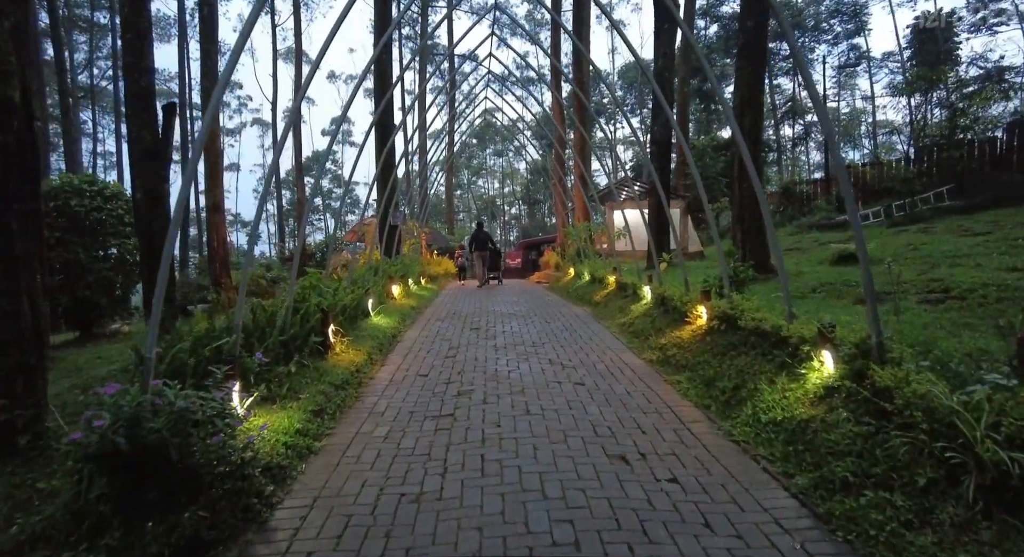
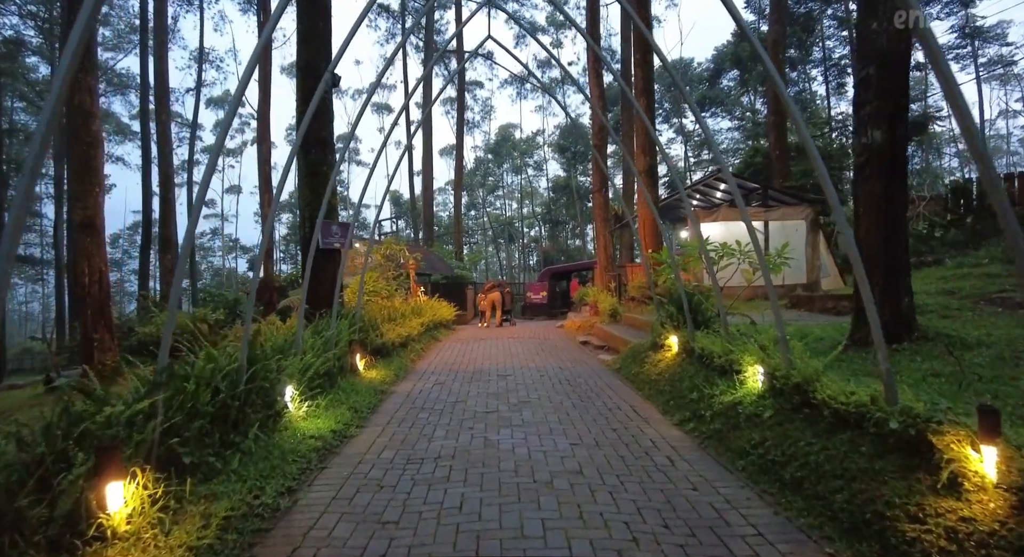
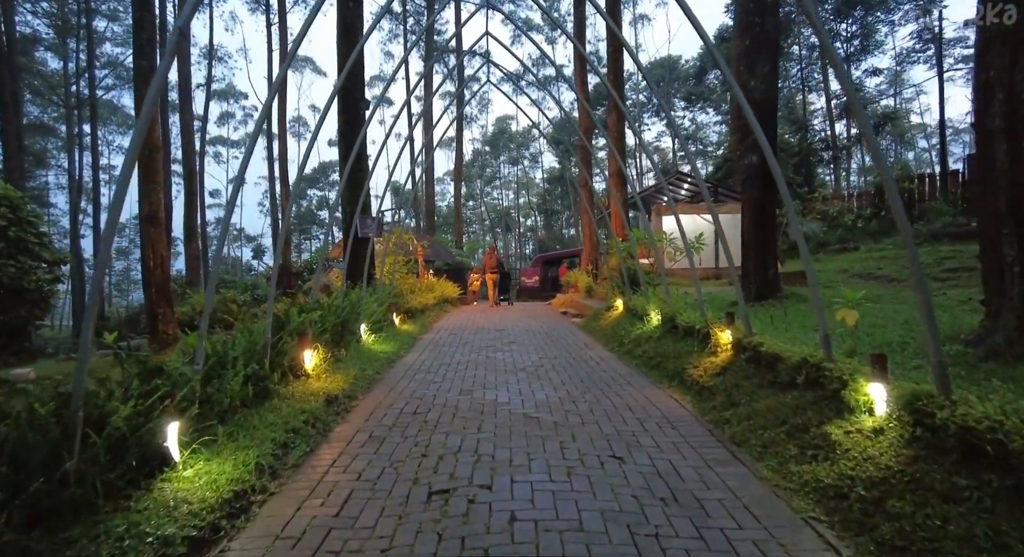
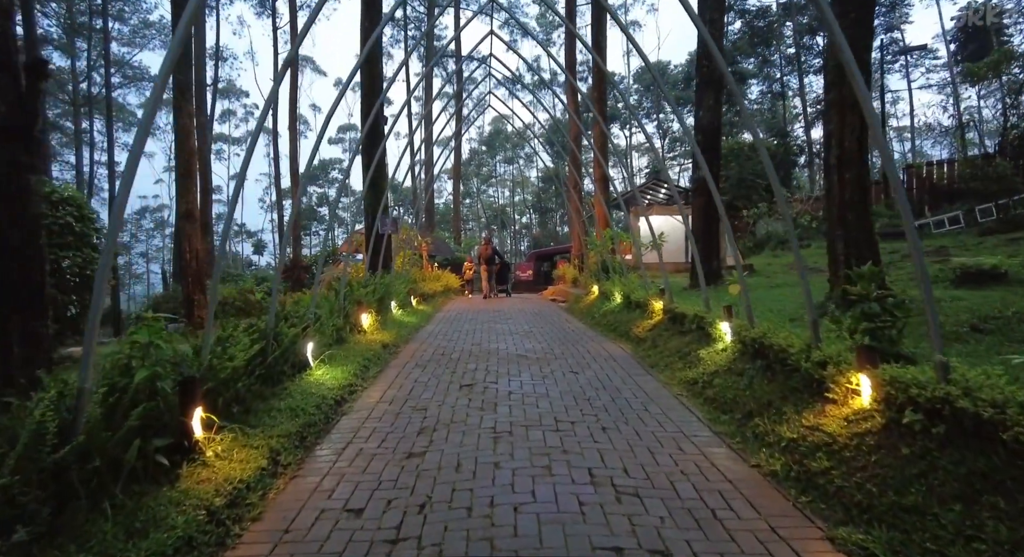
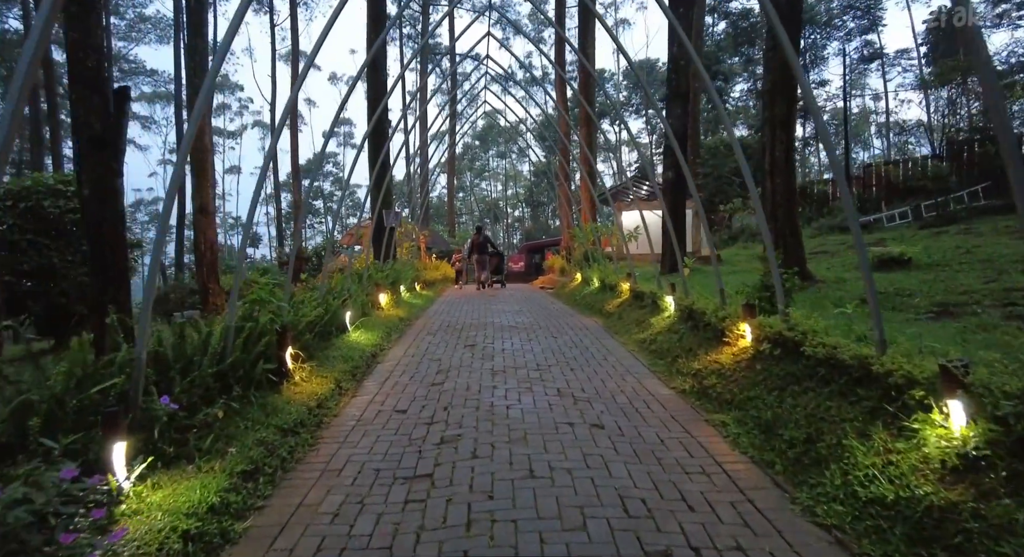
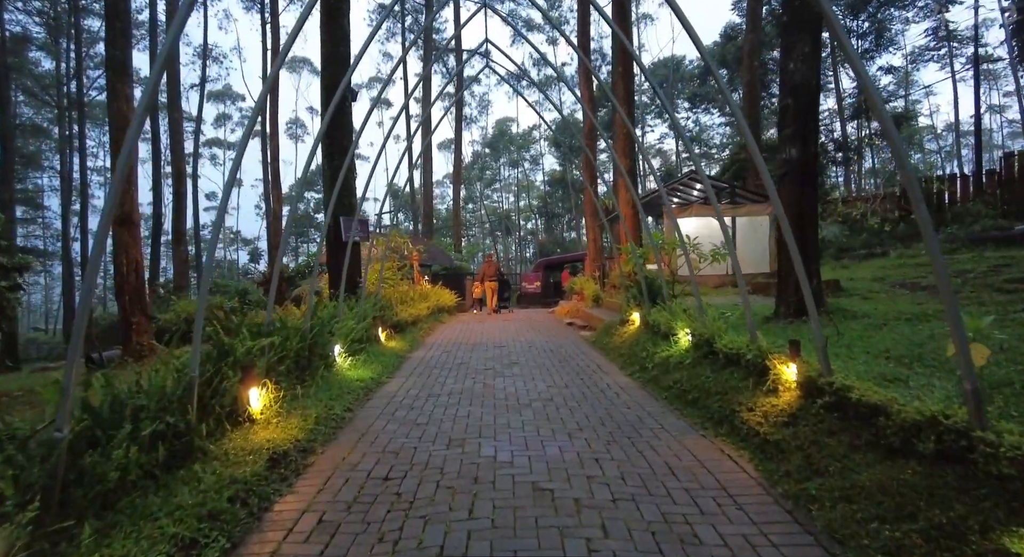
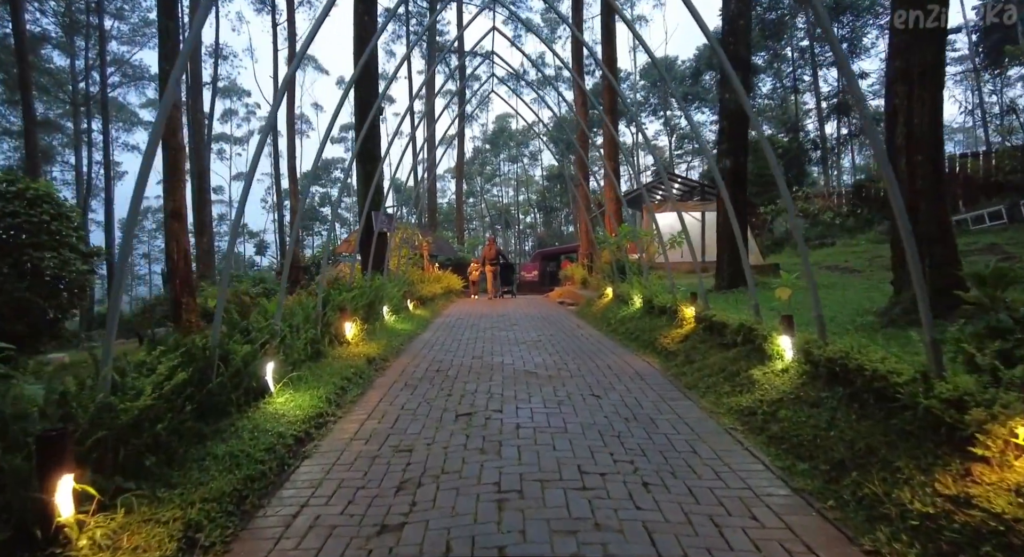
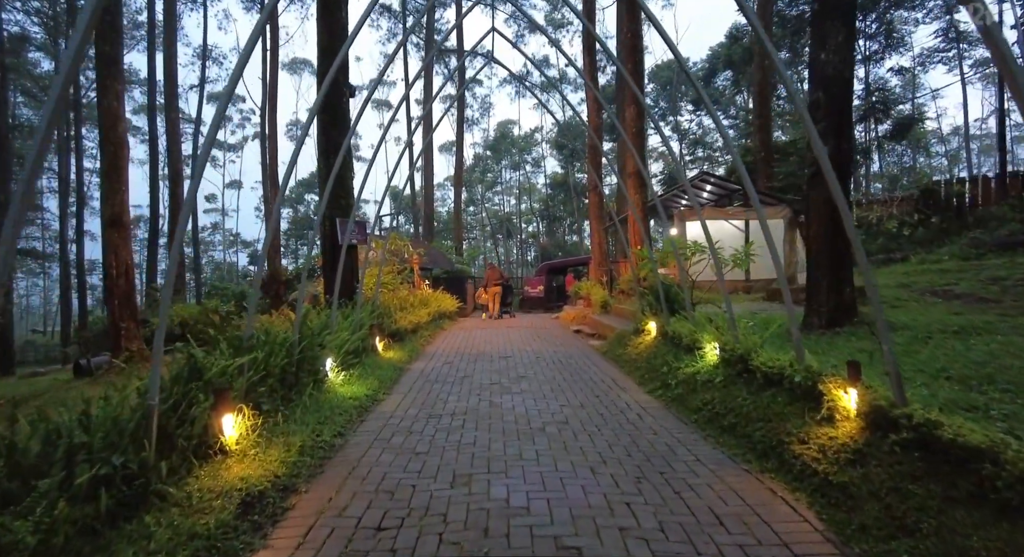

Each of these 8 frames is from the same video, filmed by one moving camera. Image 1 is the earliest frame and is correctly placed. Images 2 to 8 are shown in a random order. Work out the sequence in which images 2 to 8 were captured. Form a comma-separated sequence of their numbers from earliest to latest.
5, 4, 7, 3, 6, 8, 2
